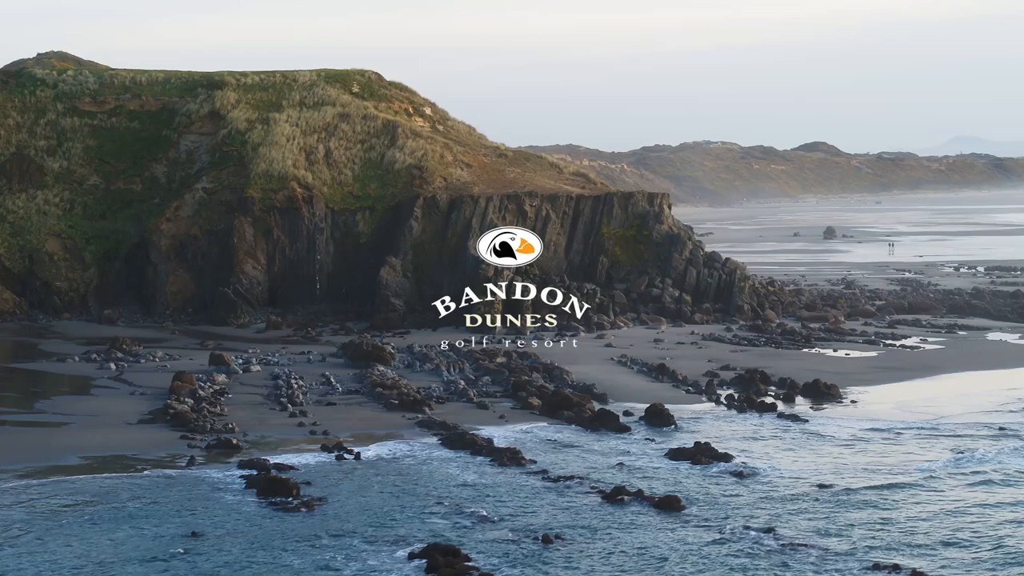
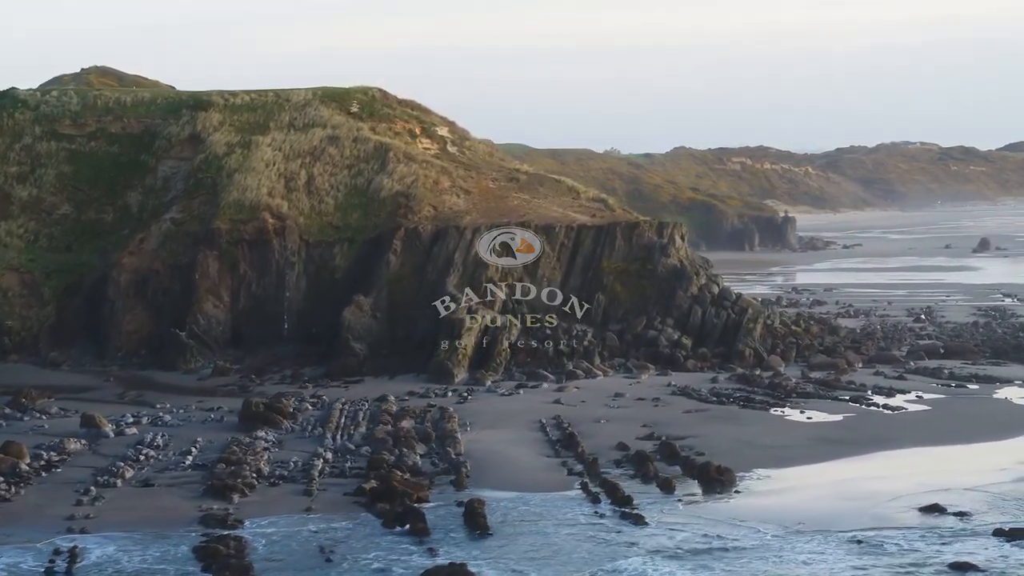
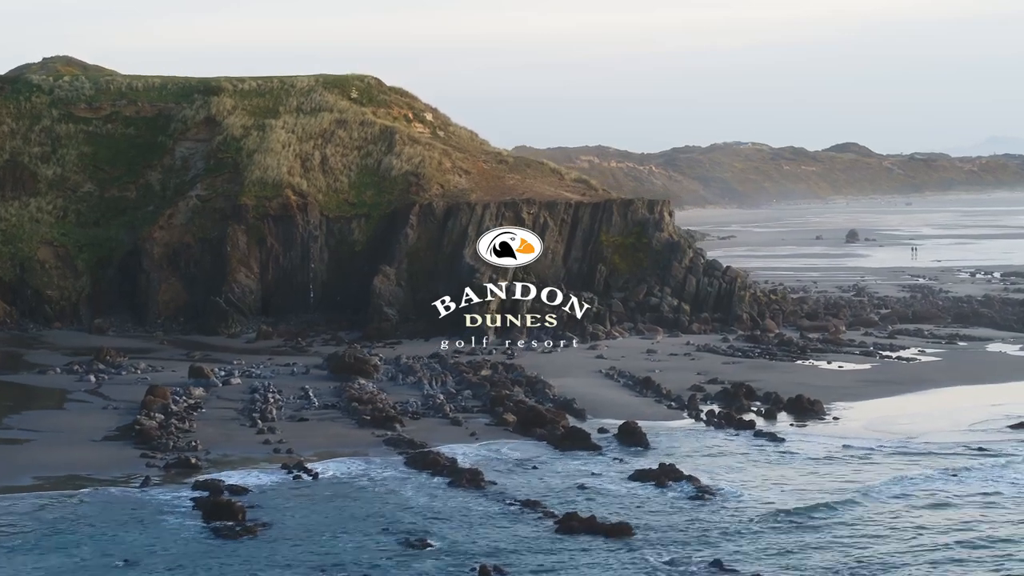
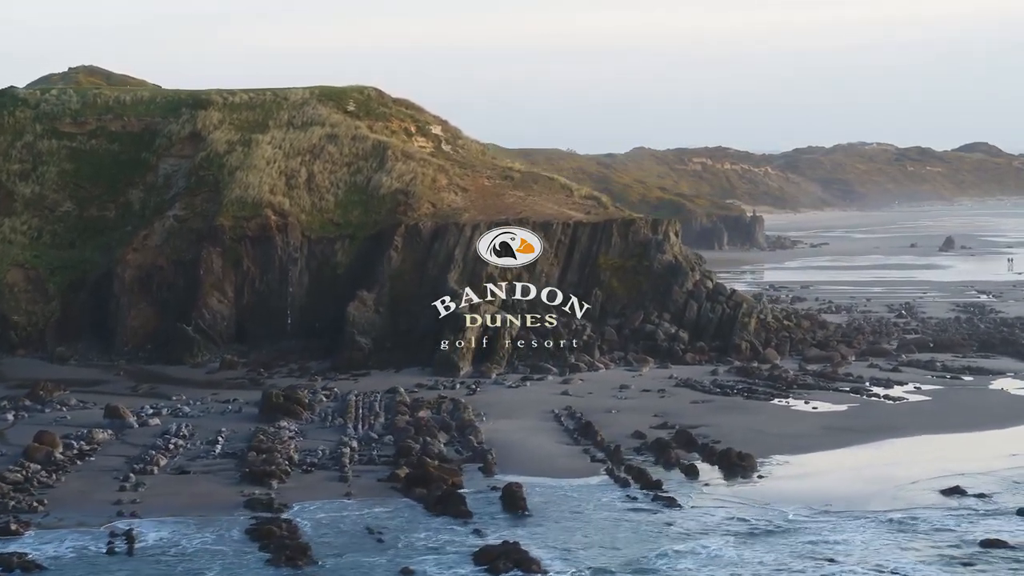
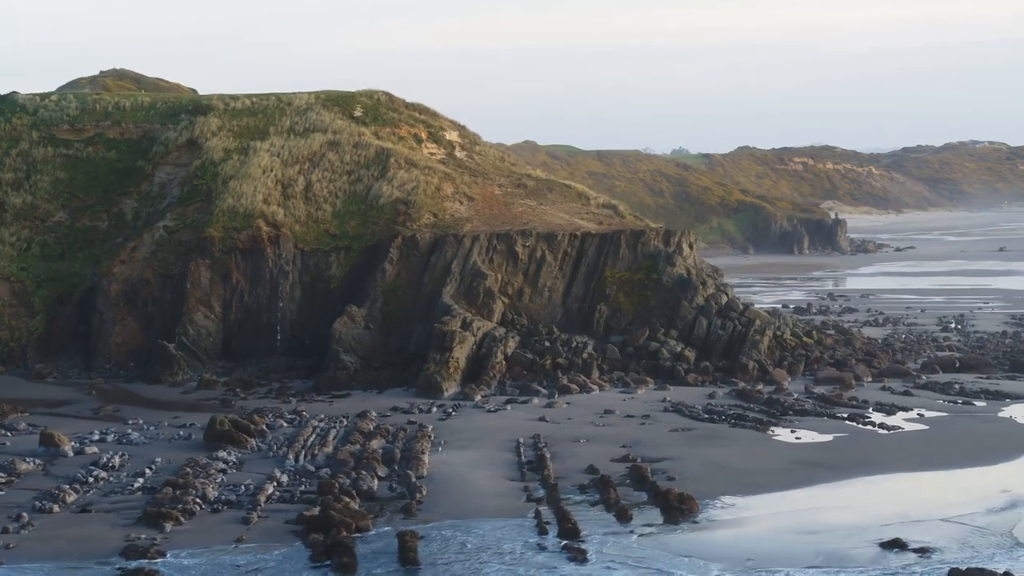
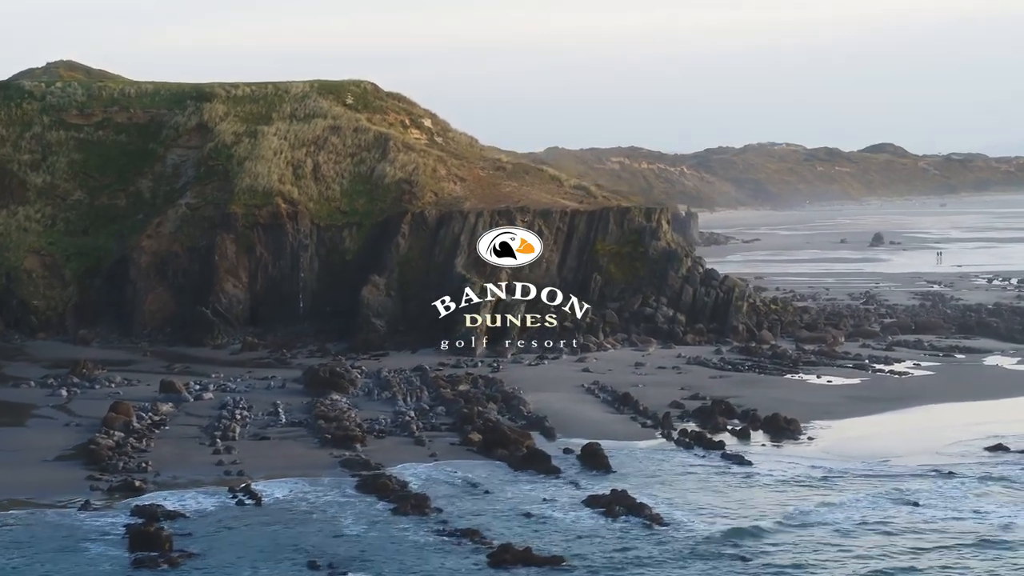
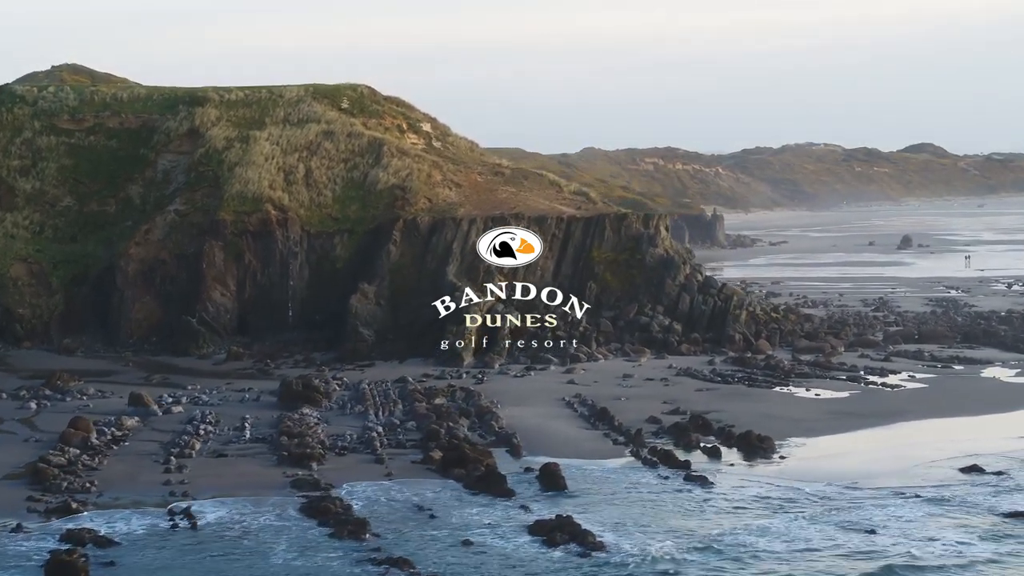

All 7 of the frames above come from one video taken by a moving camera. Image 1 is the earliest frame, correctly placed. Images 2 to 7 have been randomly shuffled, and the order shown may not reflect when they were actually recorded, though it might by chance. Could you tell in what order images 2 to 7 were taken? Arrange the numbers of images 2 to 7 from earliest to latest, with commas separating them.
3, 6, 7, 4, 2, 5
